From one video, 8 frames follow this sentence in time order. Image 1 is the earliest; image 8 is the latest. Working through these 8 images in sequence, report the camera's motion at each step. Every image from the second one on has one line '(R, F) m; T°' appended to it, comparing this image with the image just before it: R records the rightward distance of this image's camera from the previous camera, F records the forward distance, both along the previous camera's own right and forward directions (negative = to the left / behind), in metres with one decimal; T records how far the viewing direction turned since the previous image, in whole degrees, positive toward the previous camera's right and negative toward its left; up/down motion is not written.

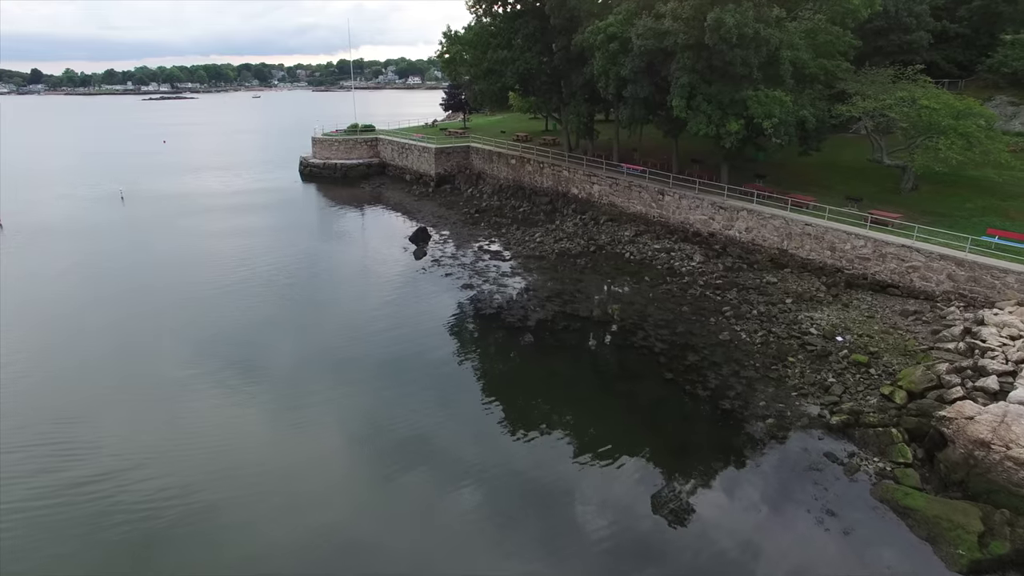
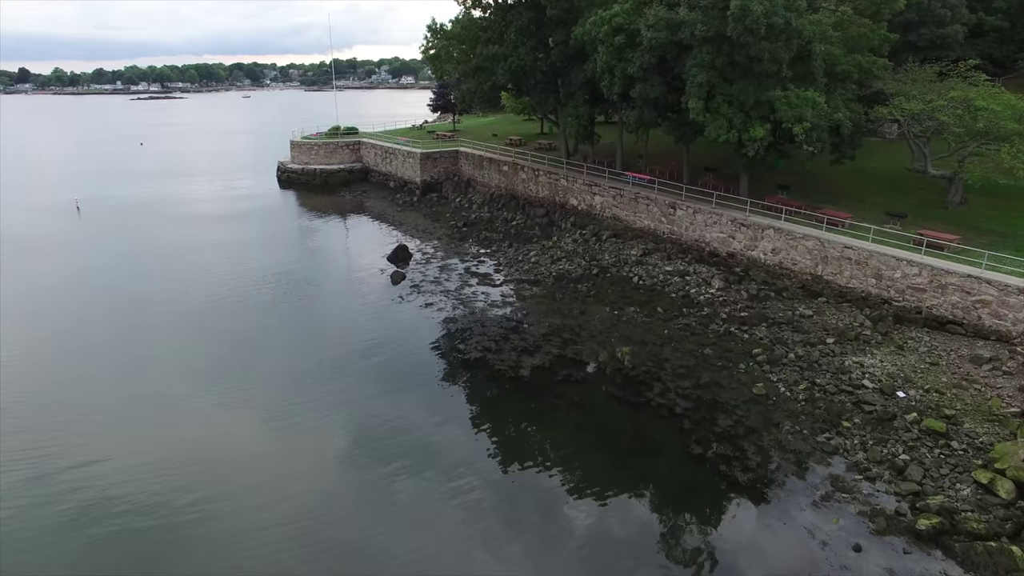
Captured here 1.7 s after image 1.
(+0.2, +3.8) m; 0°
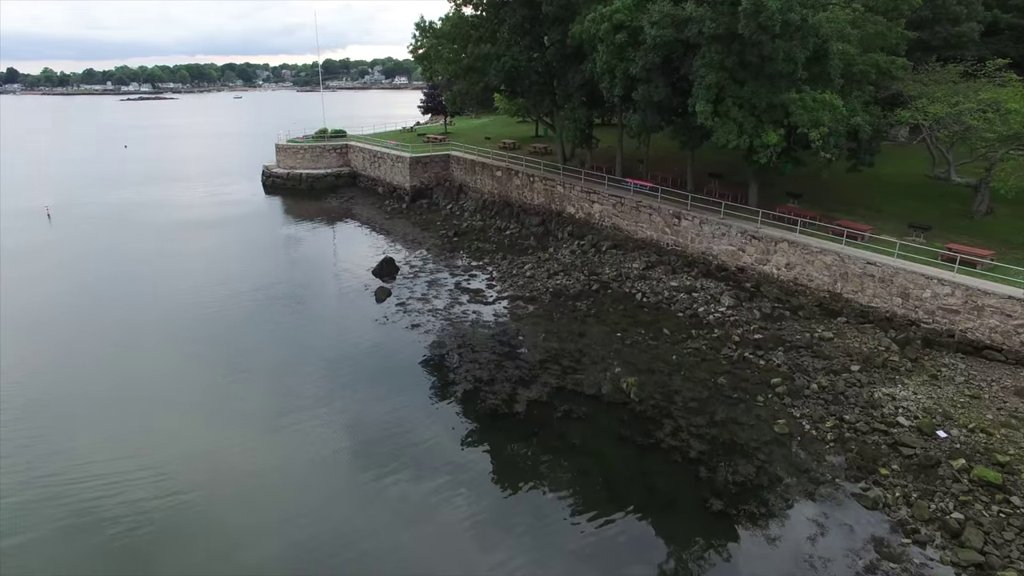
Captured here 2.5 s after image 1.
(0.0, +1.9) m; 0°
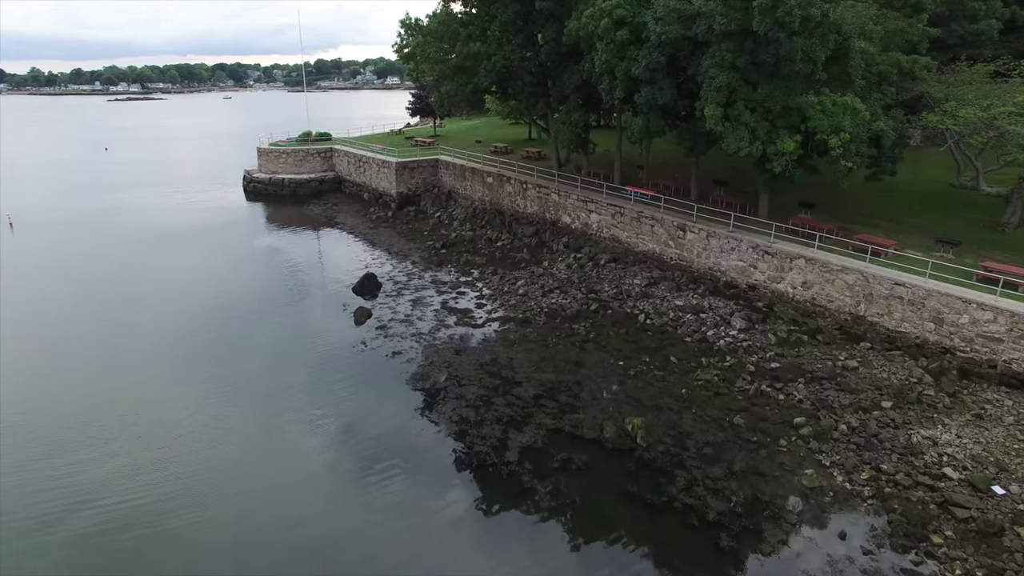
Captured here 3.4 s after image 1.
(+0.1, +2.0) m; +1°
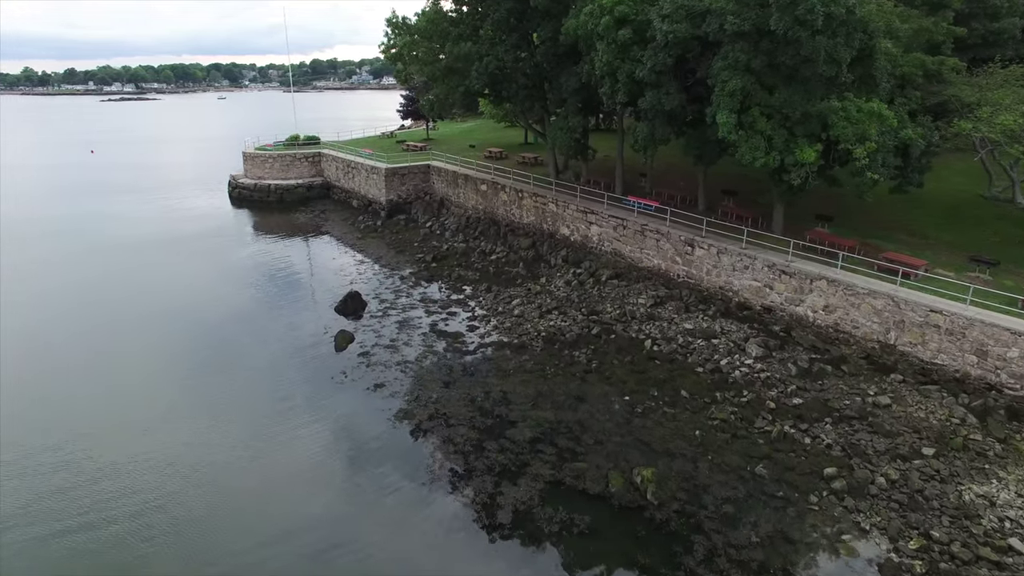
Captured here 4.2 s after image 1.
(+0.1, +1.8) m; 0°
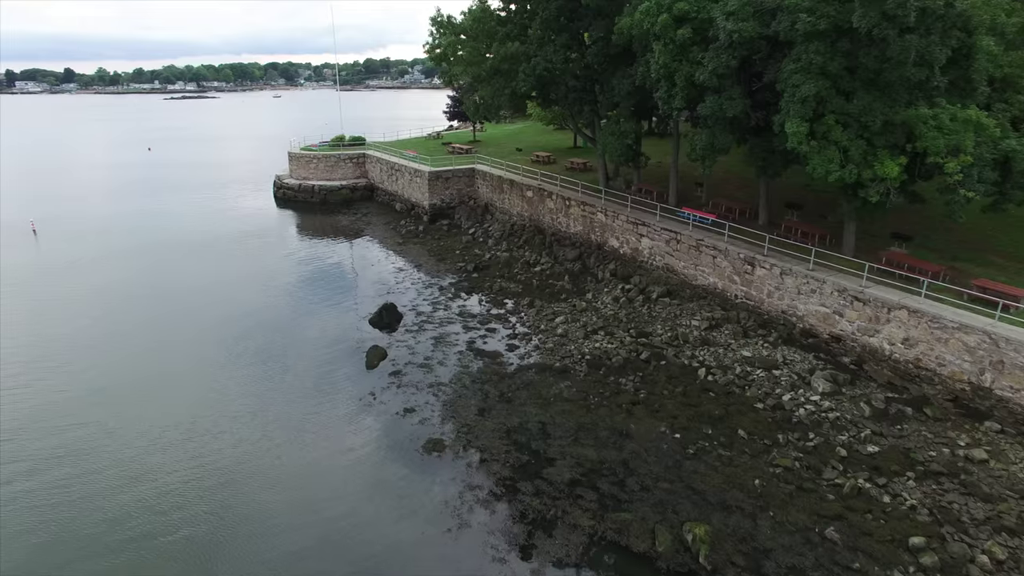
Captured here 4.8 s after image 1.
(+0.1, +1.4) m; -4°
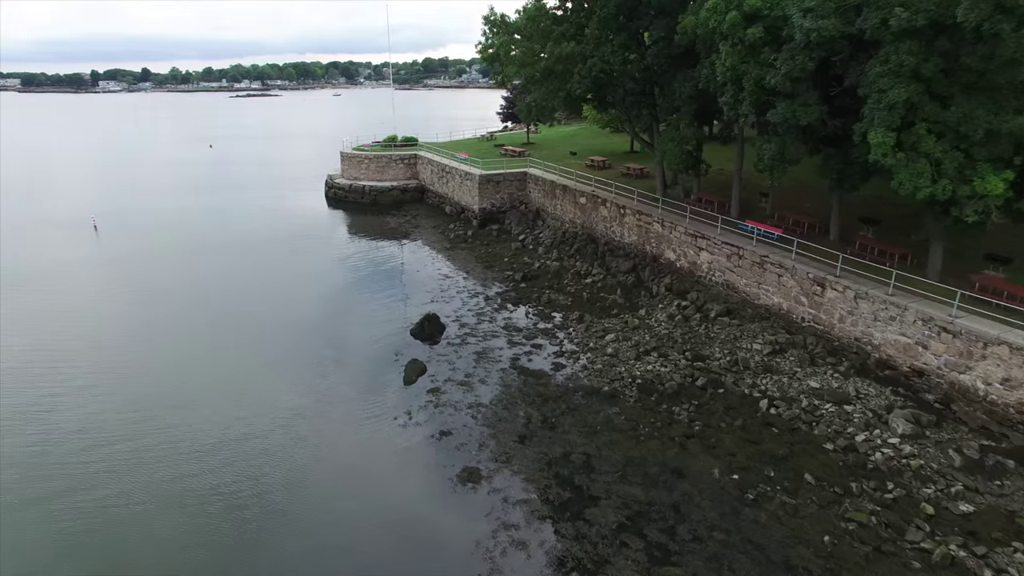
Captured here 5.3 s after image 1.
(+0.1, +1.1) m; -4°
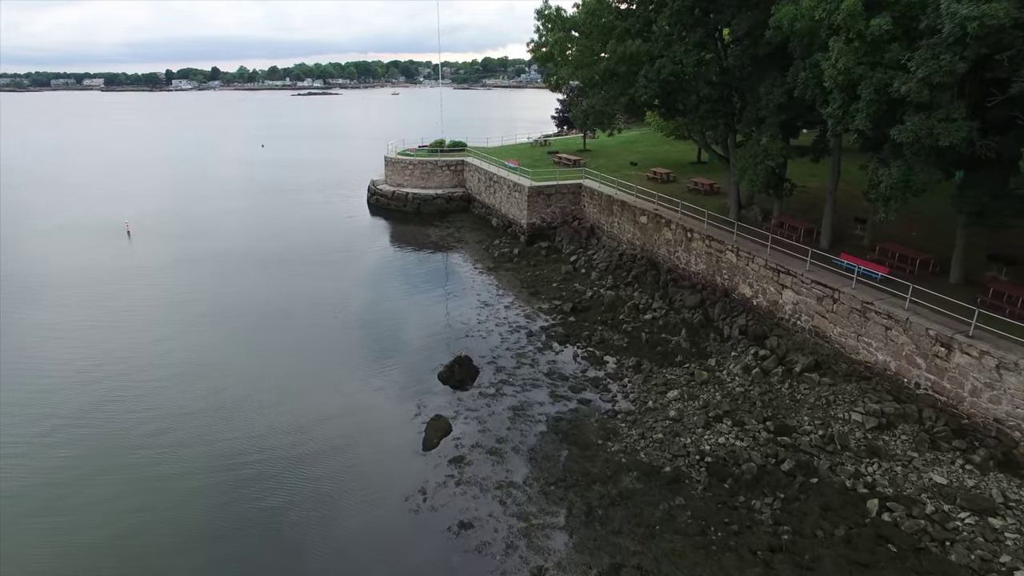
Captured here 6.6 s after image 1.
(+0.2, +3.3) m; -5°
